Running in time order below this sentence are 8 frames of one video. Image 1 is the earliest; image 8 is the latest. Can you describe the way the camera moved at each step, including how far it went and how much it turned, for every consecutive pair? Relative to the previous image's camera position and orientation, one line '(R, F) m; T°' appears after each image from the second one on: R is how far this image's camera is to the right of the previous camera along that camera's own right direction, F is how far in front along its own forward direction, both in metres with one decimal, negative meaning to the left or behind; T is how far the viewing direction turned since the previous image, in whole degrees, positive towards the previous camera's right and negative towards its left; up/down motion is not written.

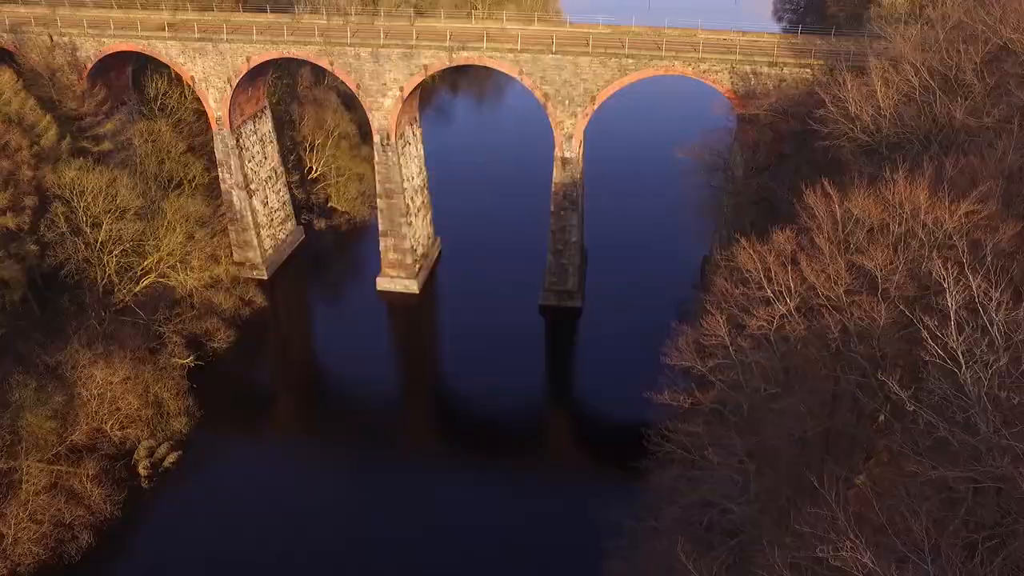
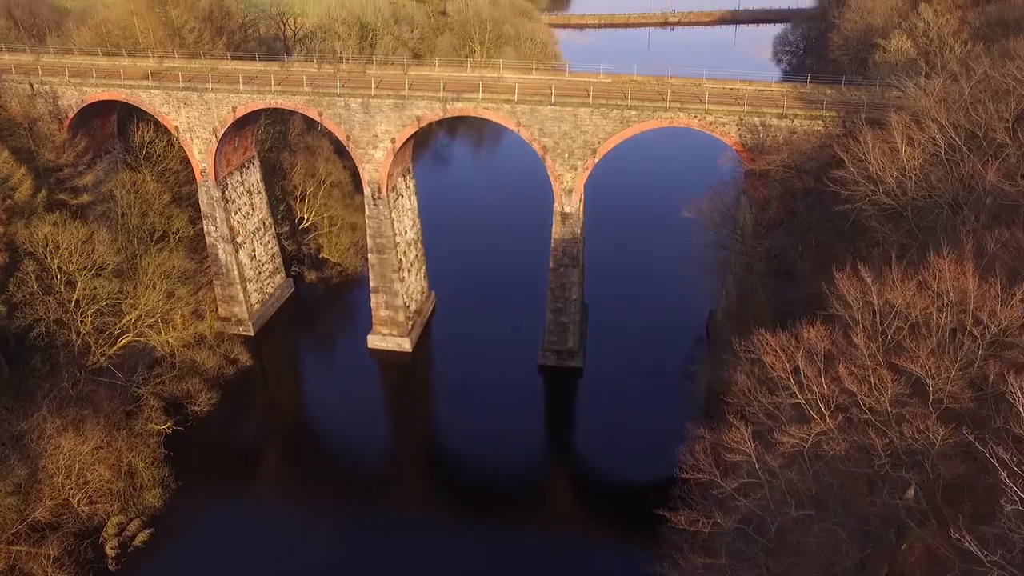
(+0.1, +1.1) m; 0°
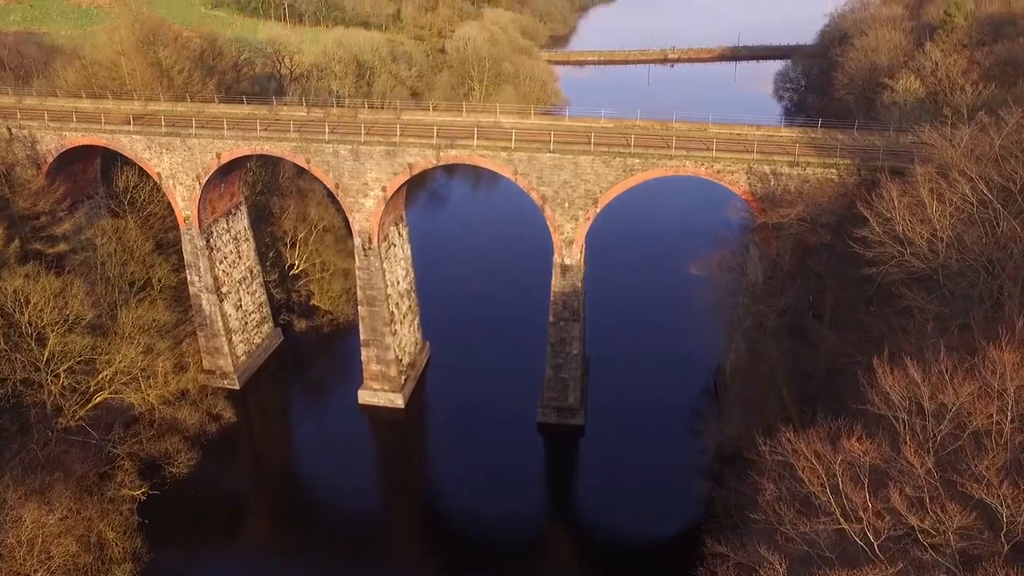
(+0.1, +1.1) m; 0°
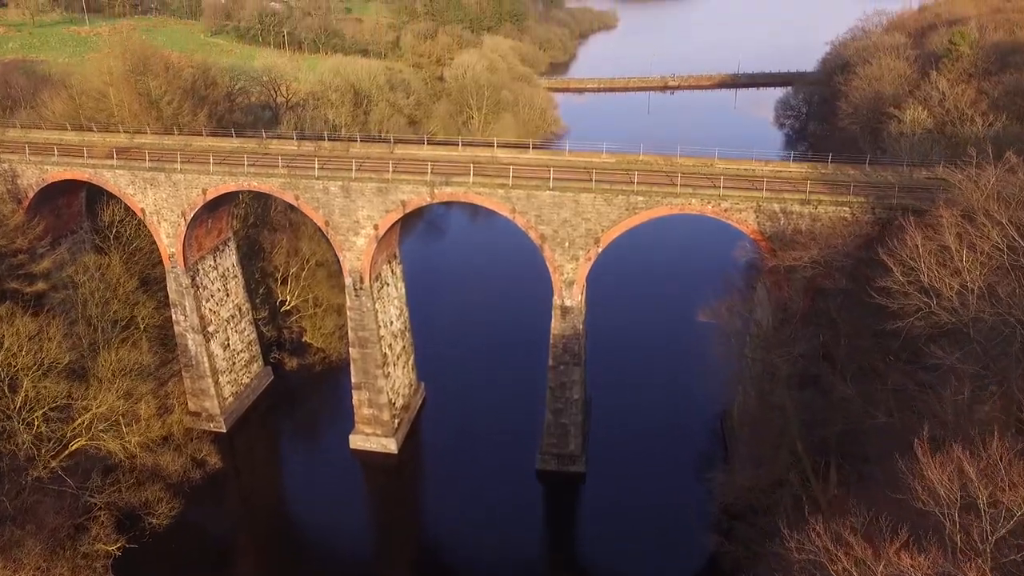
(0.0, +0.8) m; 0°
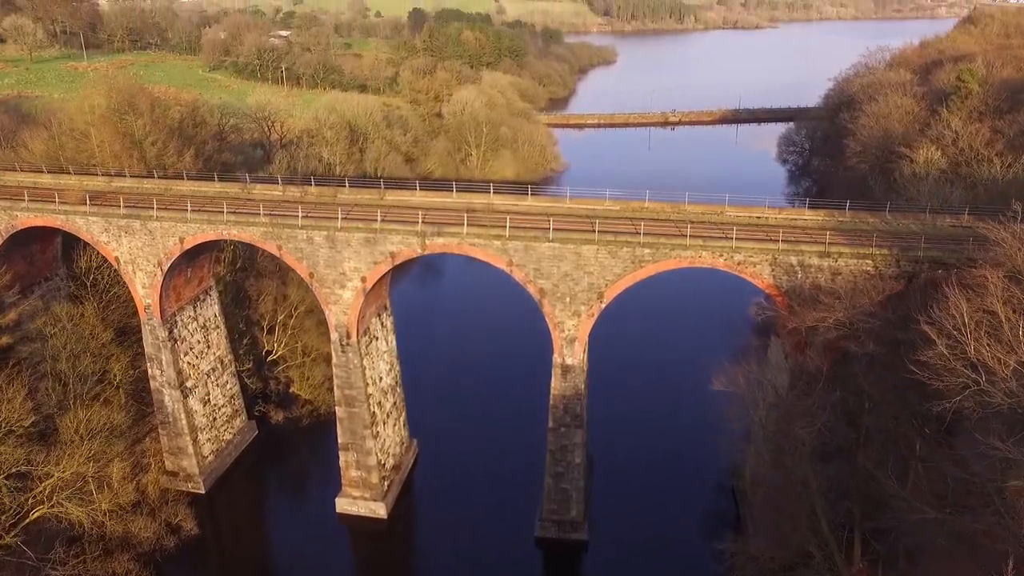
(+0.1, +1.2) m; 0°
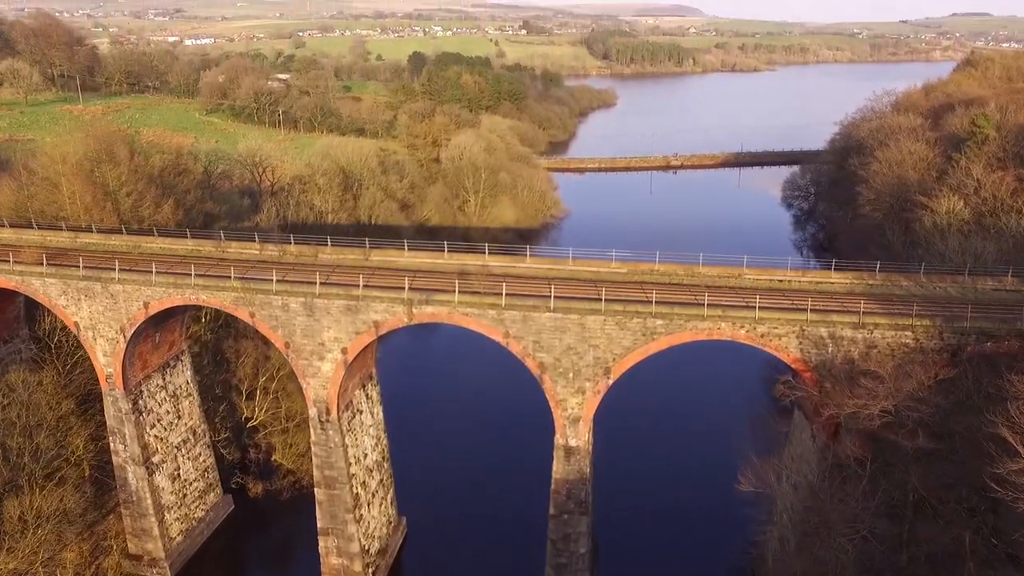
(+0.1, +1.6) m; 0°
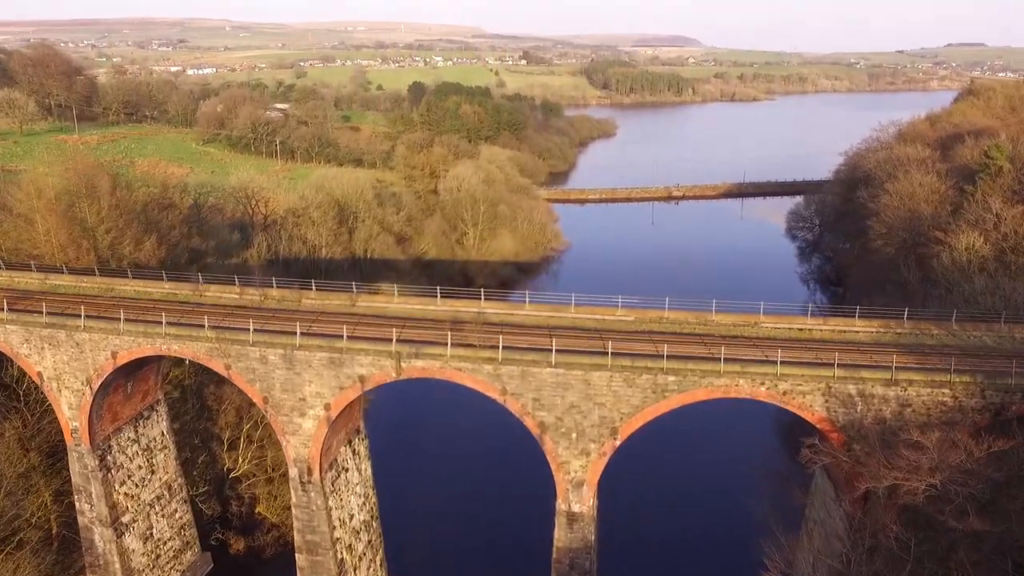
(0.0, +1.2) m; 0°
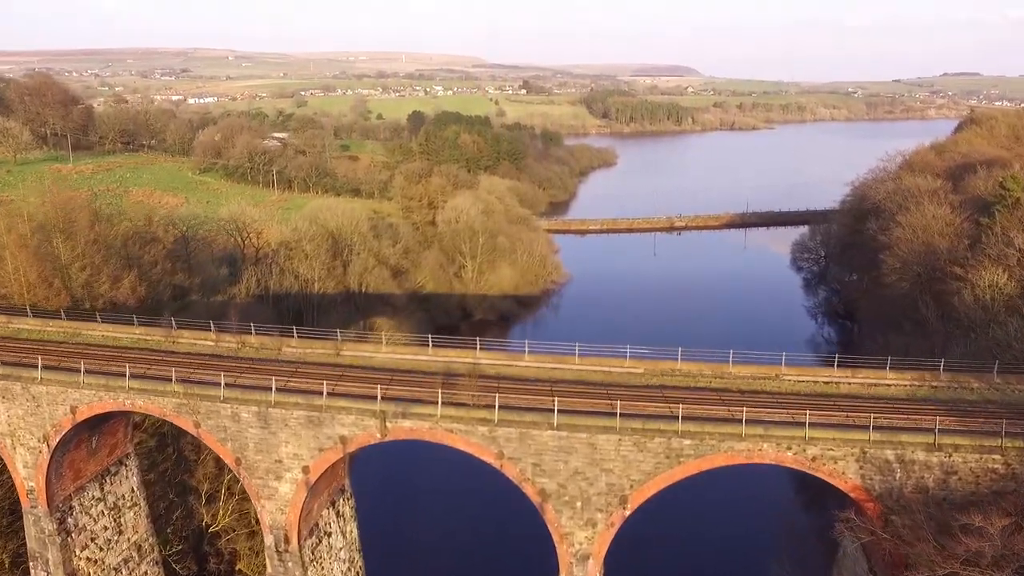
(0.0, +1.3) m; 0°
